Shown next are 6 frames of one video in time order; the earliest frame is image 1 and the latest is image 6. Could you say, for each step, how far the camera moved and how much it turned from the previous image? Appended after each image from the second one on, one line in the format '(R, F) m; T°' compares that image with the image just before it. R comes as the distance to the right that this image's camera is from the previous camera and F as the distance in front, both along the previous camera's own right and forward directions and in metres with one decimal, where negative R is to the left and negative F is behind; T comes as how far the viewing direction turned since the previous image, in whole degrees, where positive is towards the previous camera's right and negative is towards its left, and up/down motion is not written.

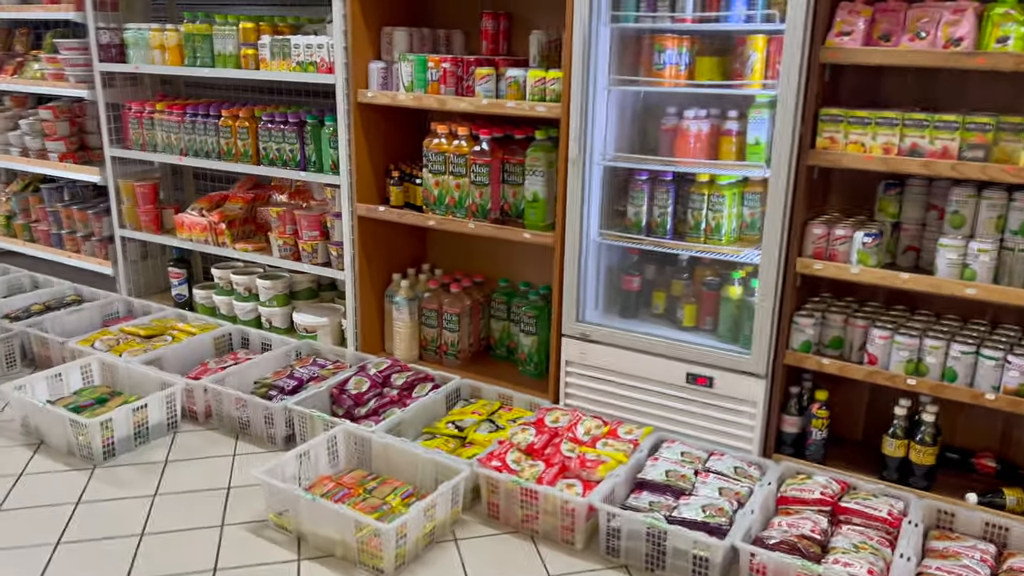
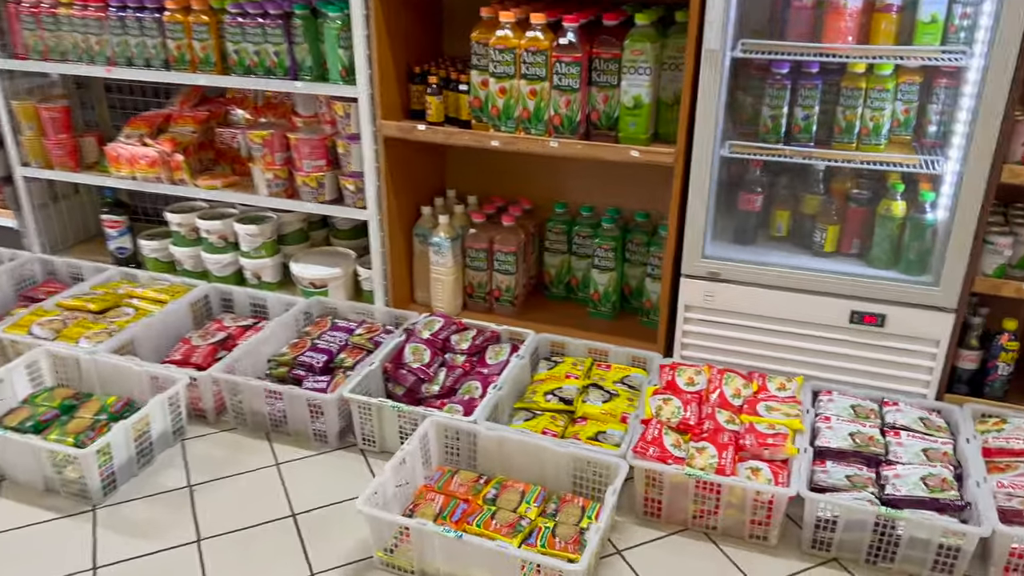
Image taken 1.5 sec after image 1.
(-0.7, +0.7) m; +9°
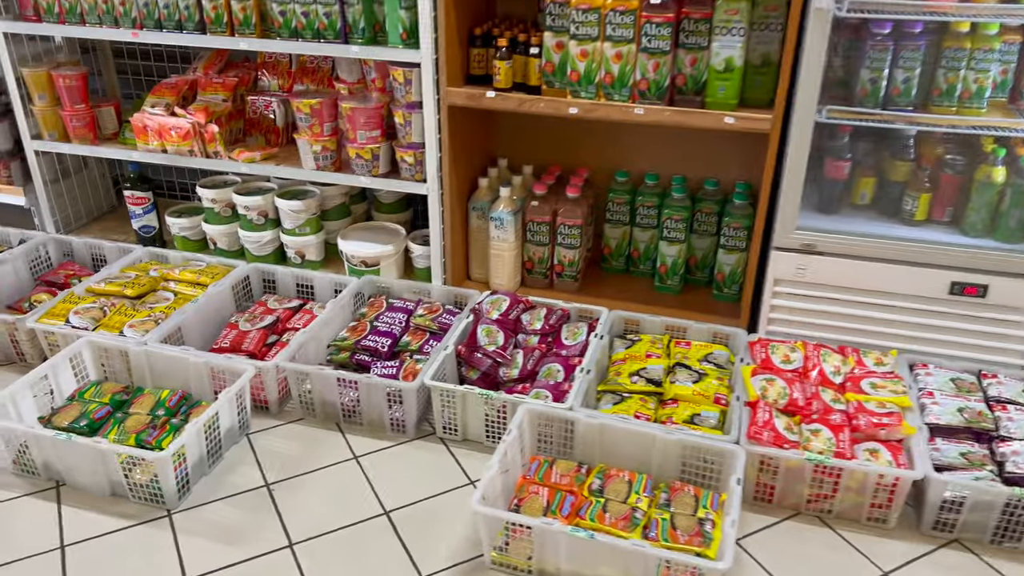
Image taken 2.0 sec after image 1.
(-0.3, +0.1) m; +3°
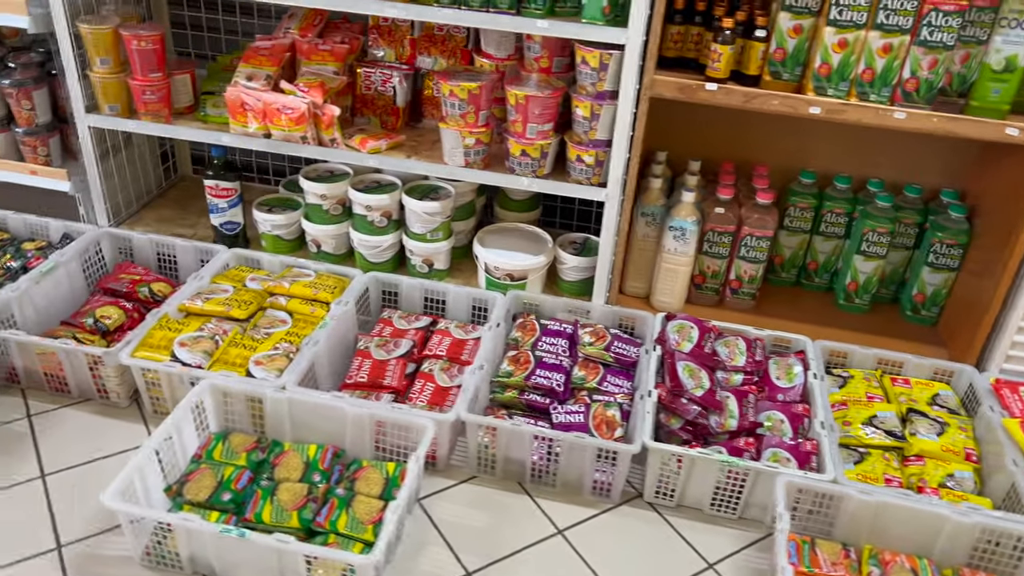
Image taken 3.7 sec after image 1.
(-0.7, +0.4) m; +5°
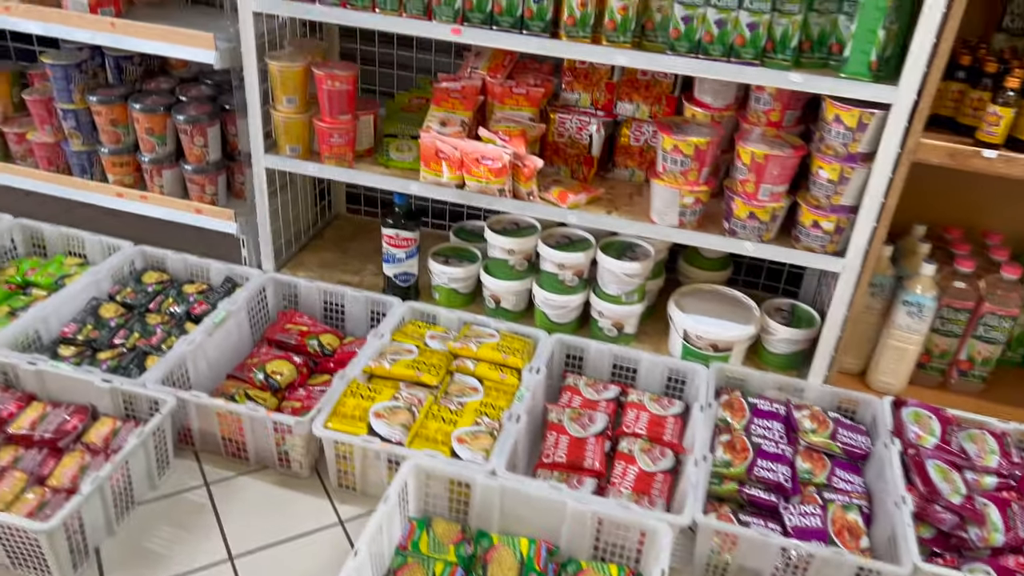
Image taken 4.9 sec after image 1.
(-0.4, +0.2) m; -3°
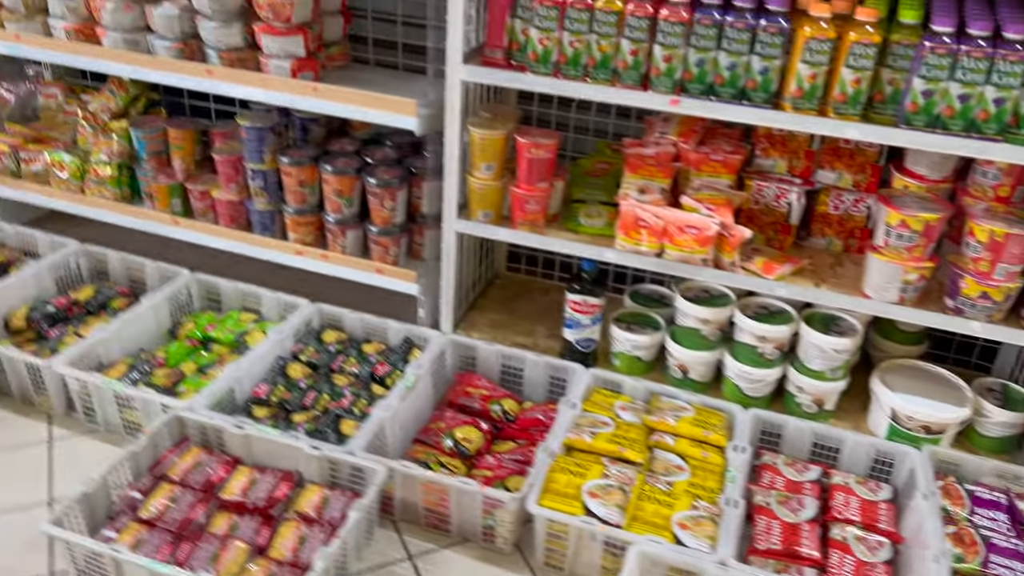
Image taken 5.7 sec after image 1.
(-0.4, 0.0) m; -4°
